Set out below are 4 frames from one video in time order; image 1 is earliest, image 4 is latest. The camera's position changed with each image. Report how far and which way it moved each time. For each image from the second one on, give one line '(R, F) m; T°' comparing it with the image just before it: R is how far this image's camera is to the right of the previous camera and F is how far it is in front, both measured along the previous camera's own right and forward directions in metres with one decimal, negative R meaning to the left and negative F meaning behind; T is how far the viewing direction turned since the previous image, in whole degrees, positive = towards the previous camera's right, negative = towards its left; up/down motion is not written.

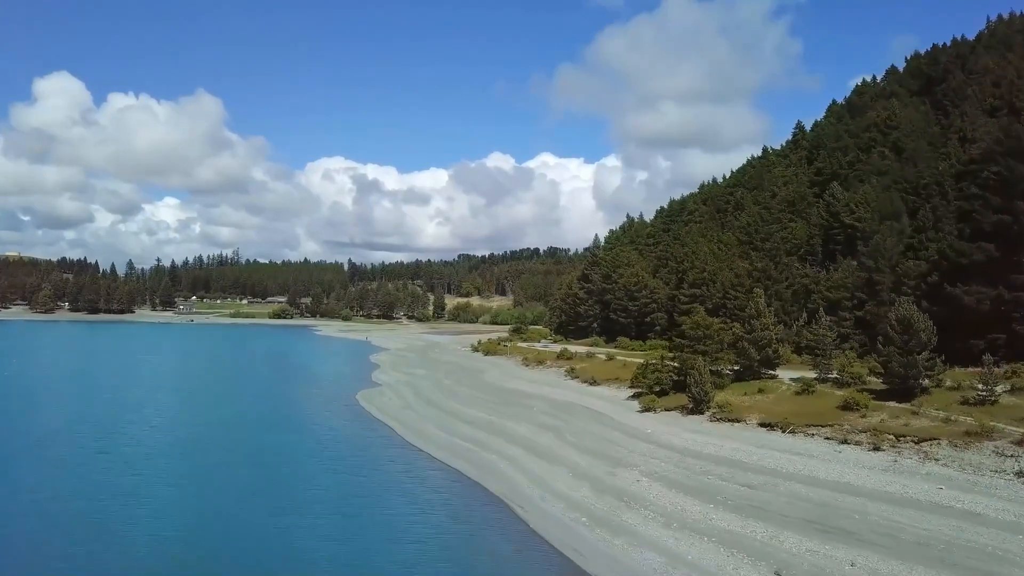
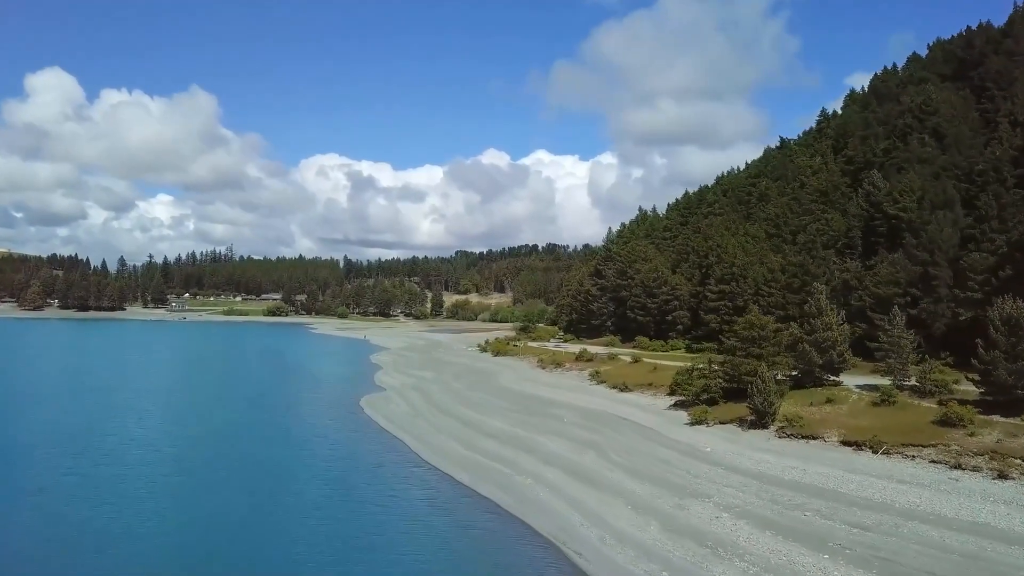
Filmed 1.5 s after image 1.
(-1.5, +4.3) m; 0°
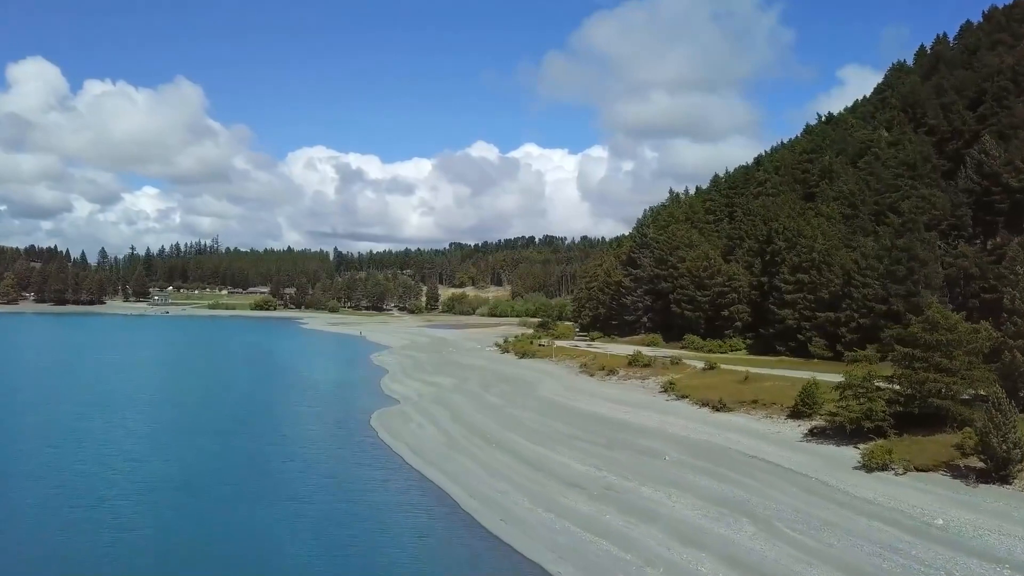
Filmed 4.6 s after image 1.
(-3.2, +9.4) m; +1°
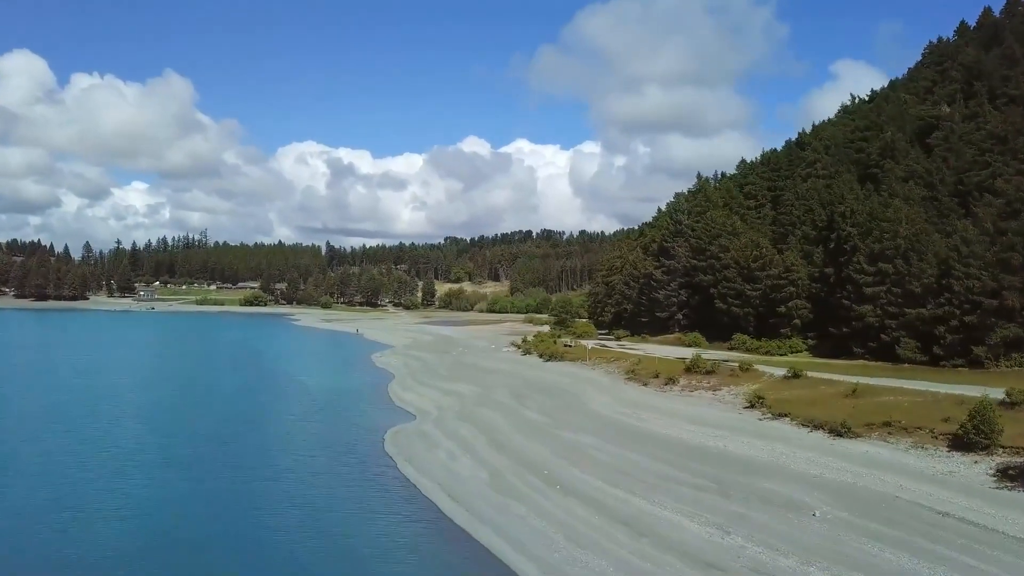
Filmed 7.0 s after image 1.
(-2.4, +7.0) m; +1°
